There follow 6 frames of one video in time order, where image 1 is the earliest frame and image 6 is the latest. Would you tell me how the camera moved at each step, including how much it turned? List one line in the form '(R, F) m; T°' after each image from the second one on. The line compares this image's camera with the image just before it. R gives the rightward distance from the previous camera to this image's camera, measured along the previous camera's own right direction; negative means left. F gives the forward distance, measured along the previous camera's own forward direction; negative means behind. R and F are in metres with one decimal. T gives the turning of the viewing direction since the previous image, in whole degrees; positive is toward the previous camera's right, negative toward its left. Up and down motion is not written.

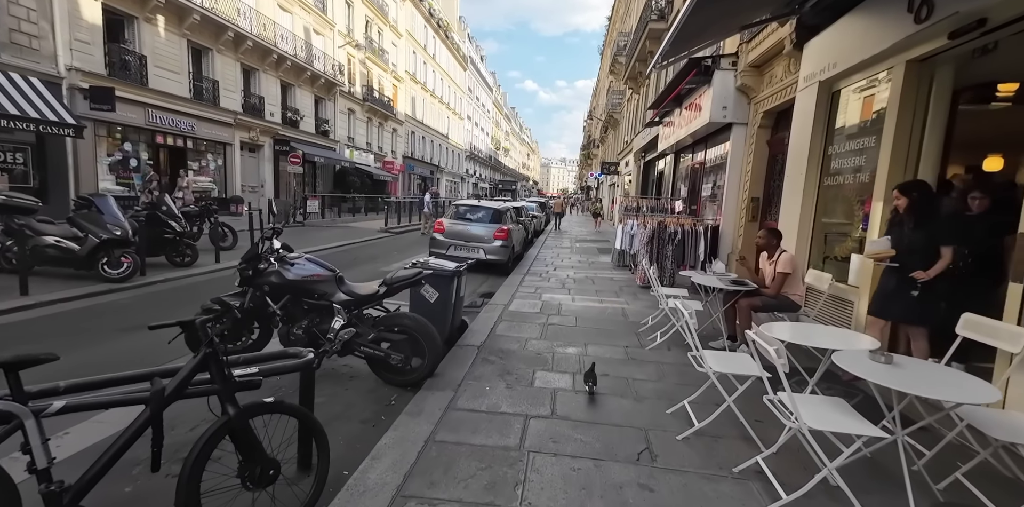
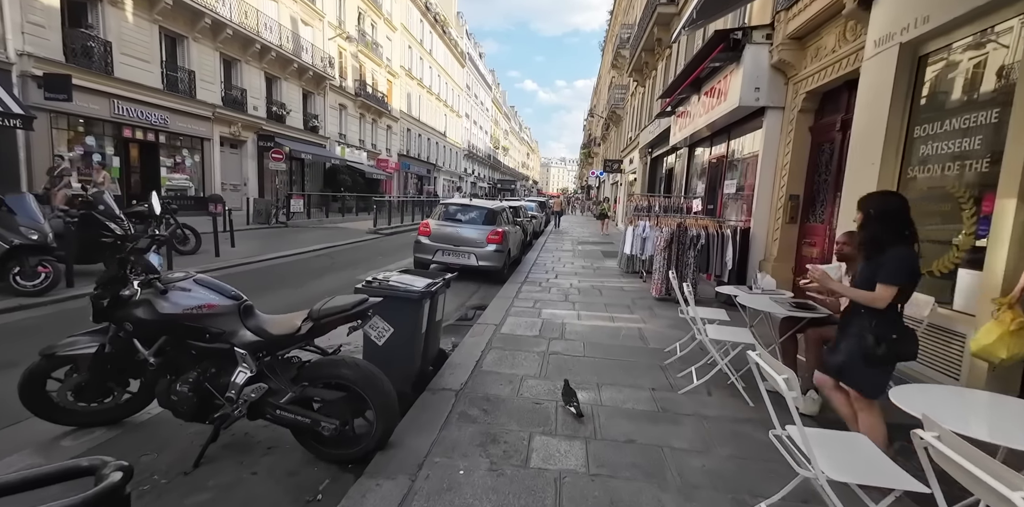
(+0.1, +1.3) m; 0°
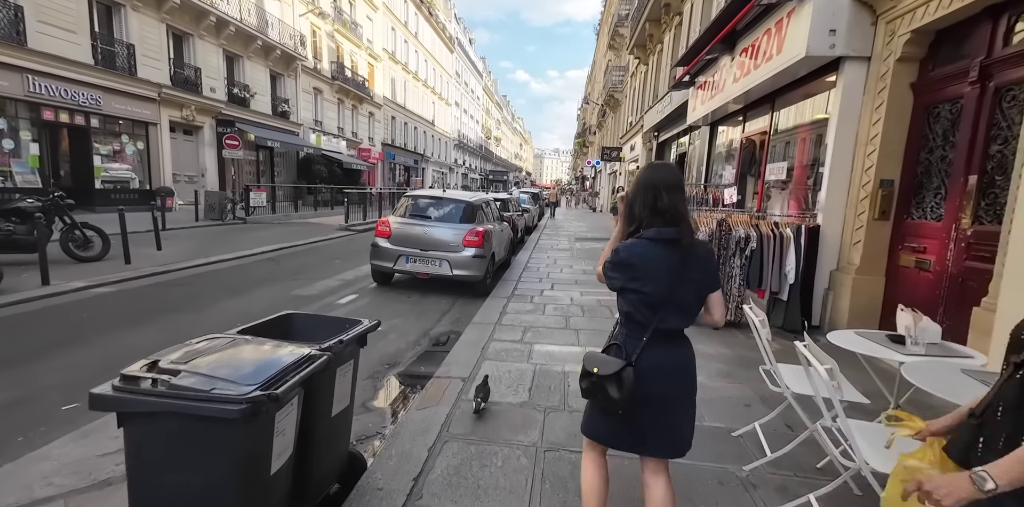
(+0.2, +2.0) m; +1°
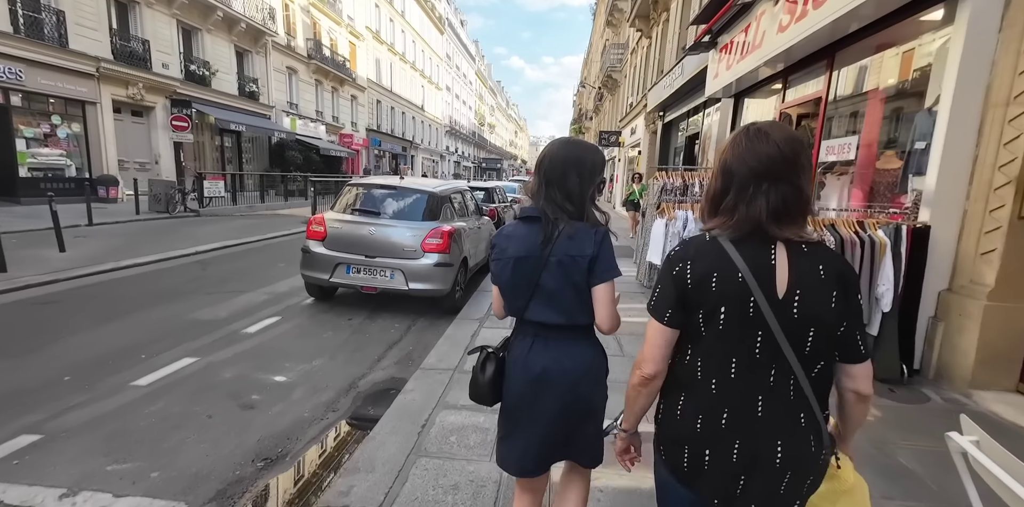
(+0.3, +1.7) m; +1°
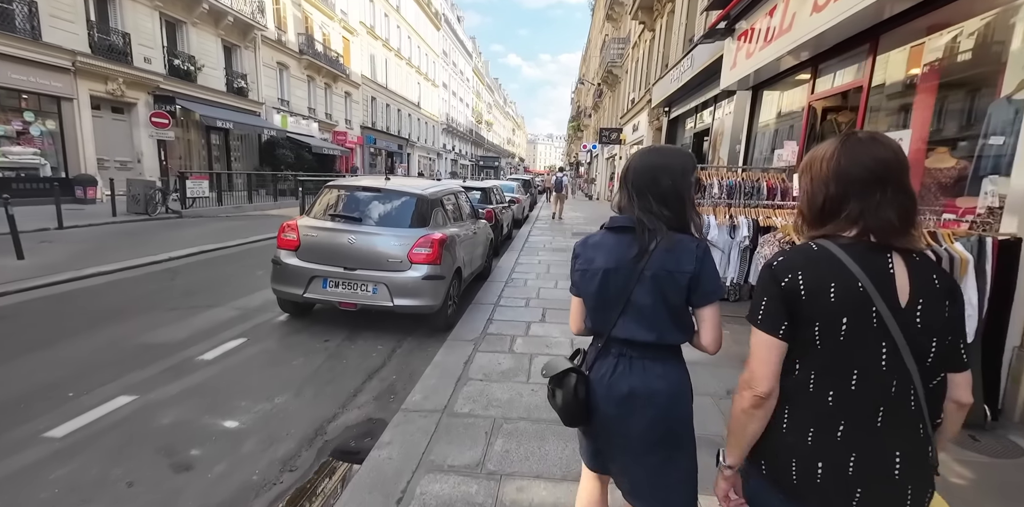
(0.0, +0.7) m; 0°
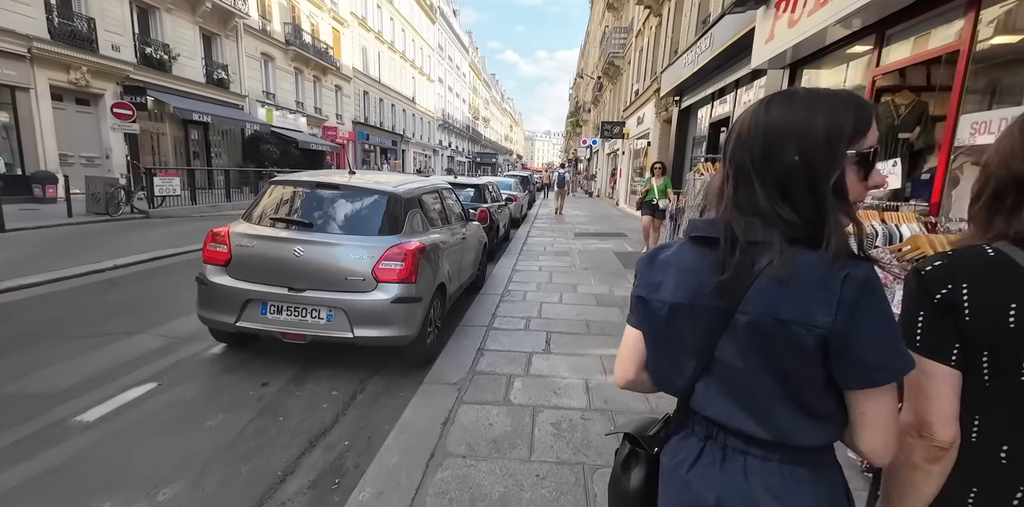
(0.0, +1.1) m; 0°
